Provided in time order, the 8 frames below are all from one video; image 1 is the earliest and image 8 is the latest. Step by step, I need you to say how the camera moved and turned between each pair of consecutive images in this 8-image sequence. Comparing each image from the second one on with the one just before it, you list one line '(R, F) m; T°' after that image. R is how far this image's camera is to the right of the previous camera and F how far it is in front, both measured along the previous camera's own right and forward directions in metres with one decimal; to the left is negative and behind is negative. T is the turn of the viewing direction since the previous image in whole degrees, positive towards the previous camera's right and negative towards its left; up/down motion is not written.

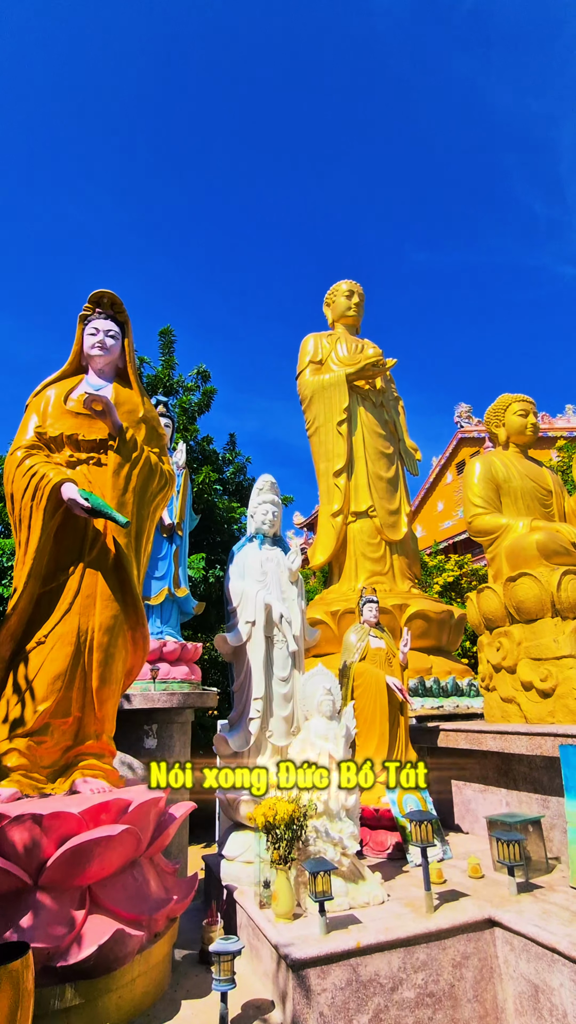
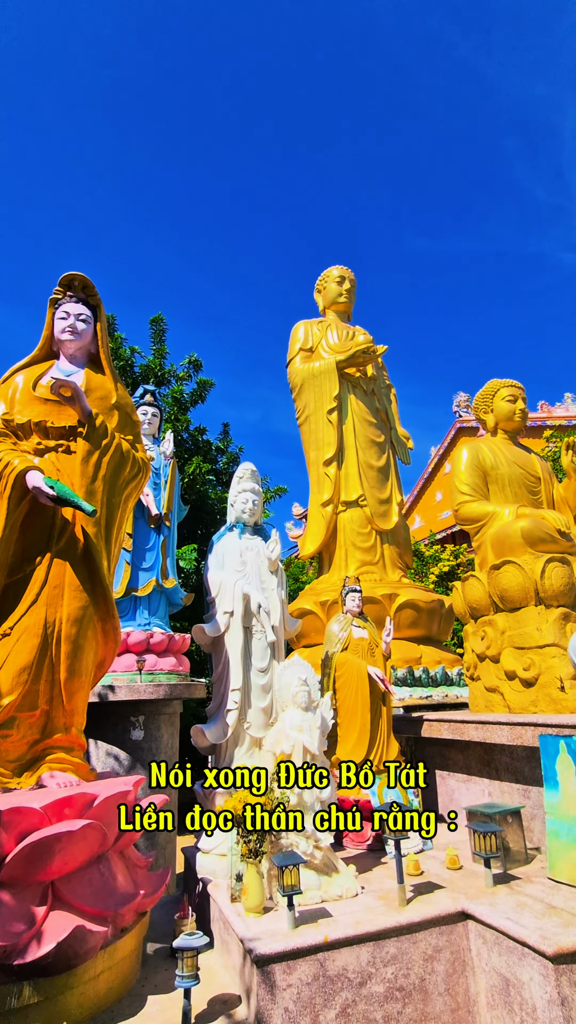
(+0.2, +0.1) m; 0°
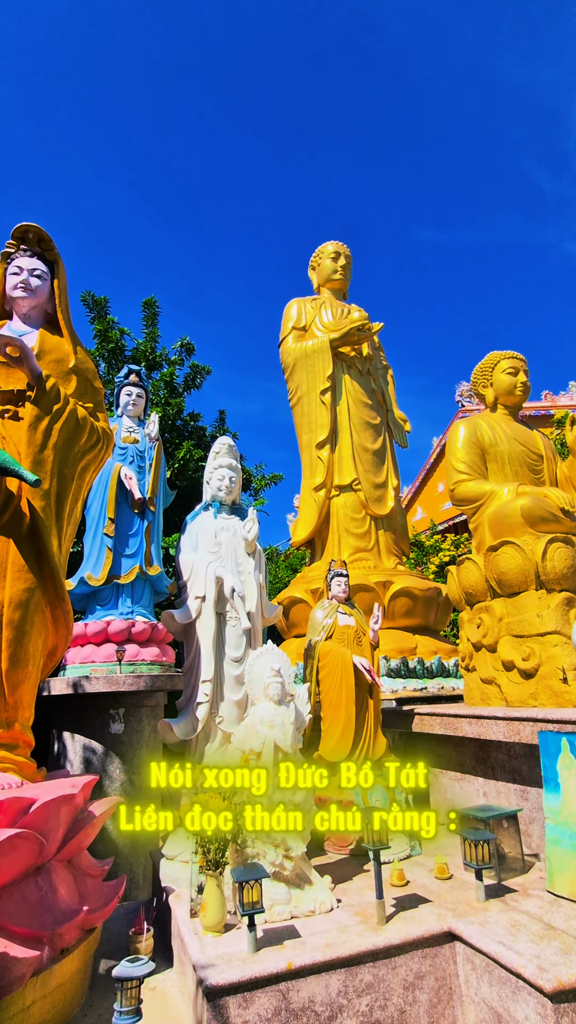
(+0.2, +0.4) m; 0°
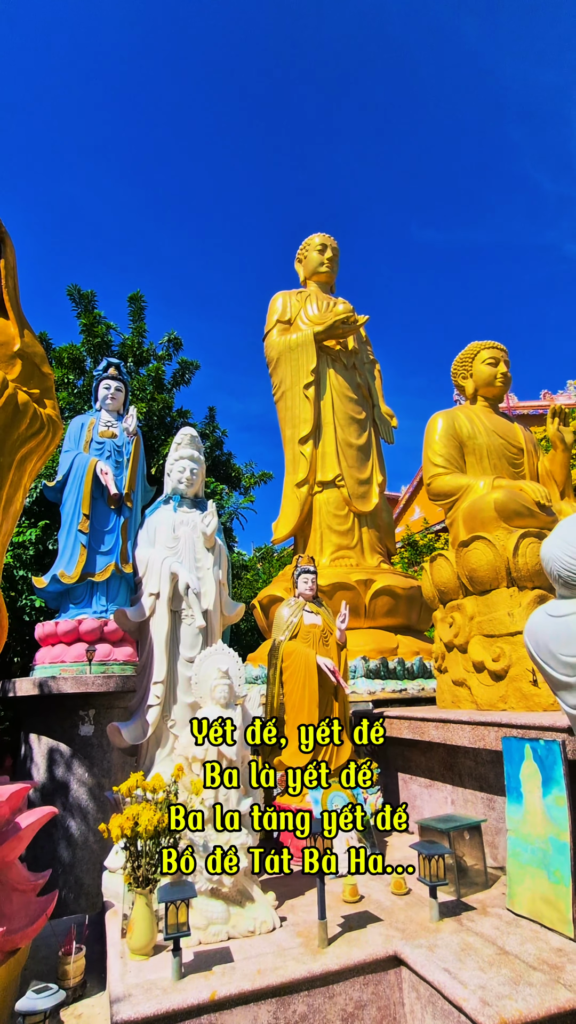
(+0.3, +0.2) m; 0°
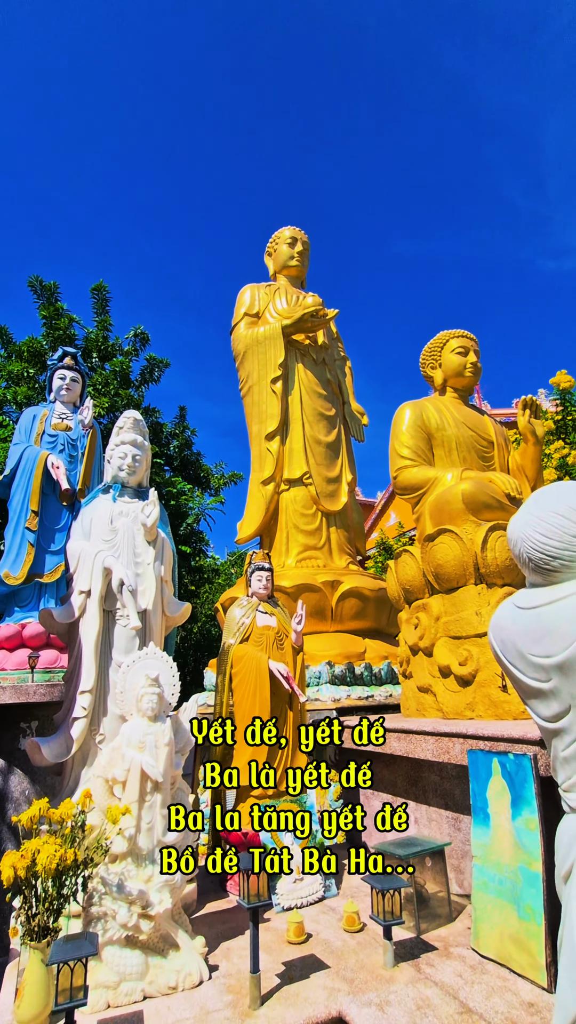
(+0.2, +0.4) m; +3°
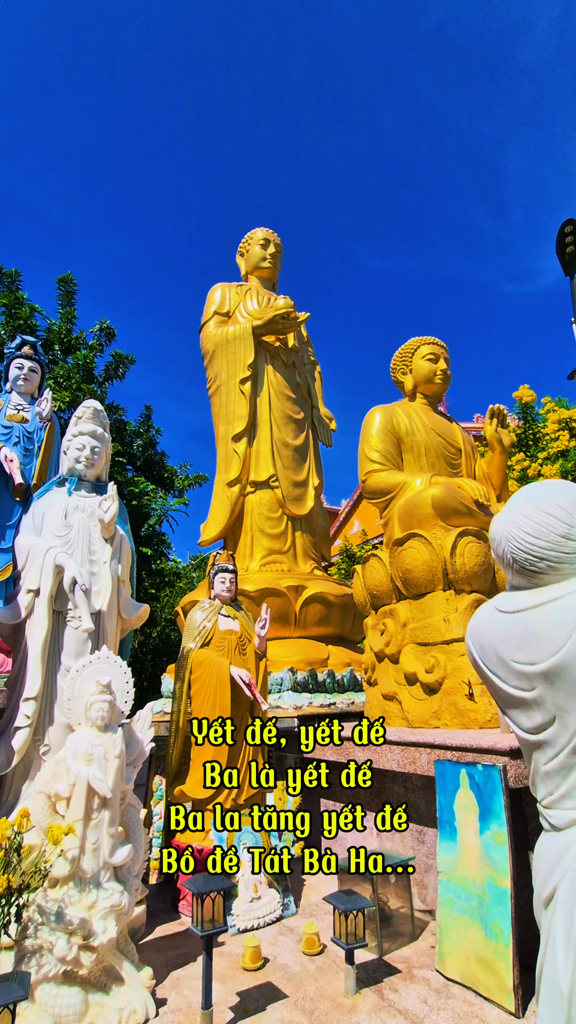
(0.0, +0.1) m; +4°
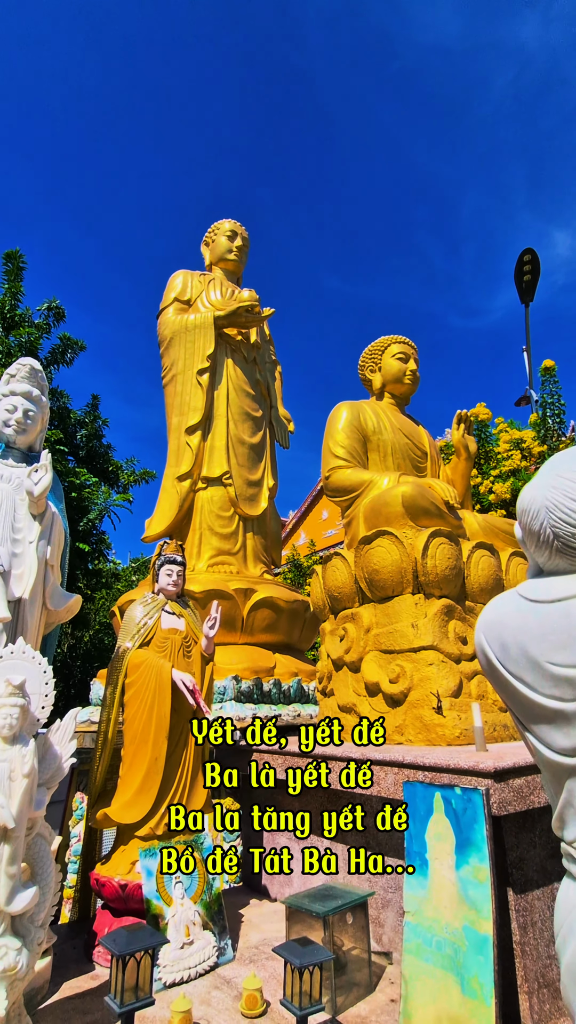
(-0.1, +0.4) m; +6°
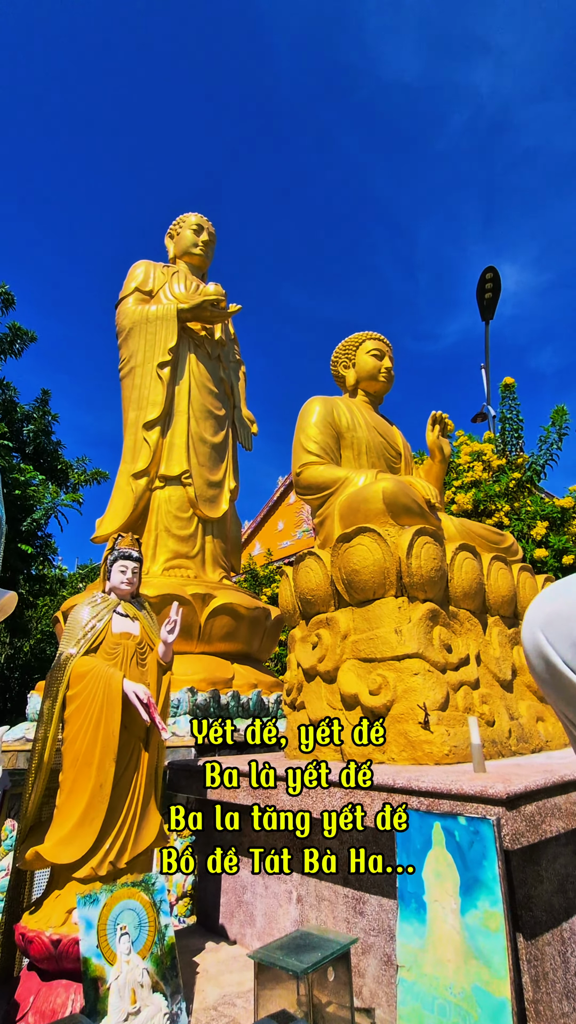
(-0.1, +0.4) m; +5°
